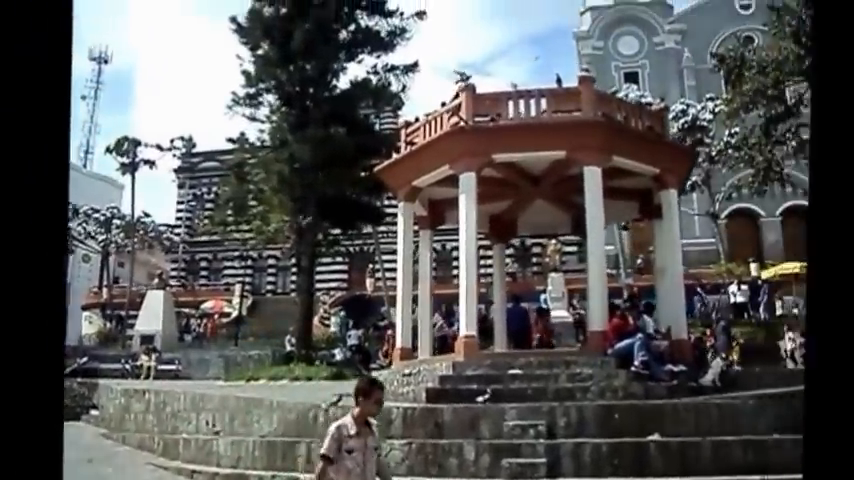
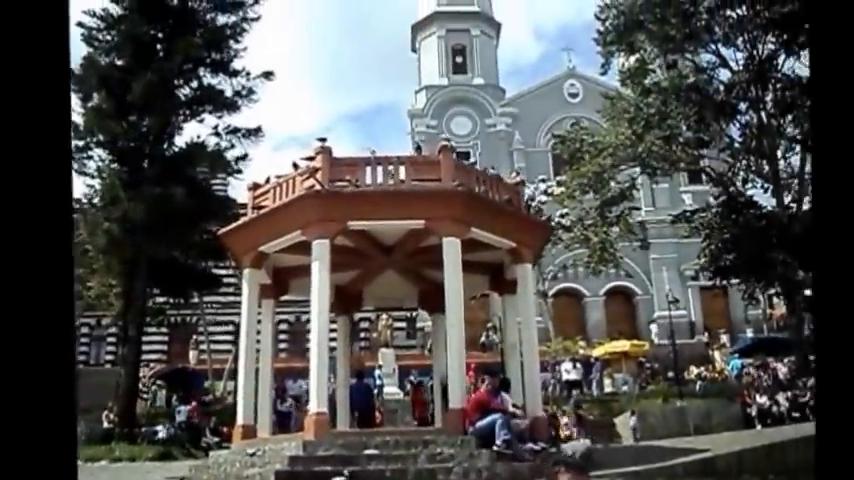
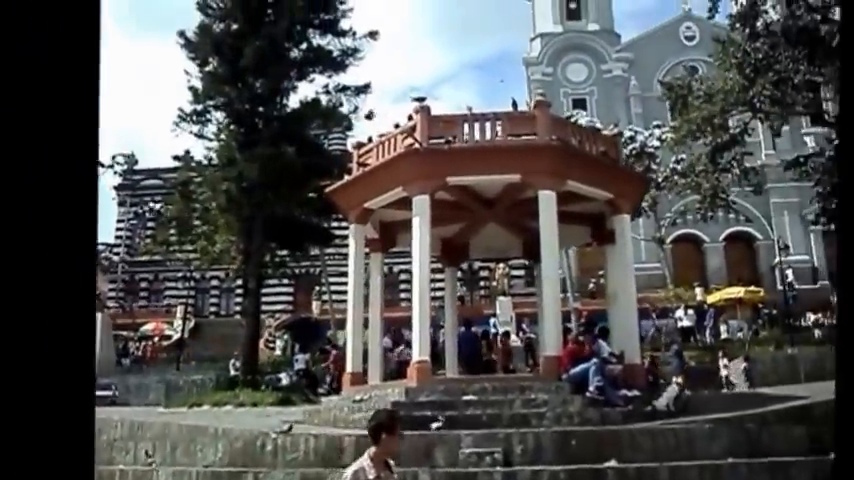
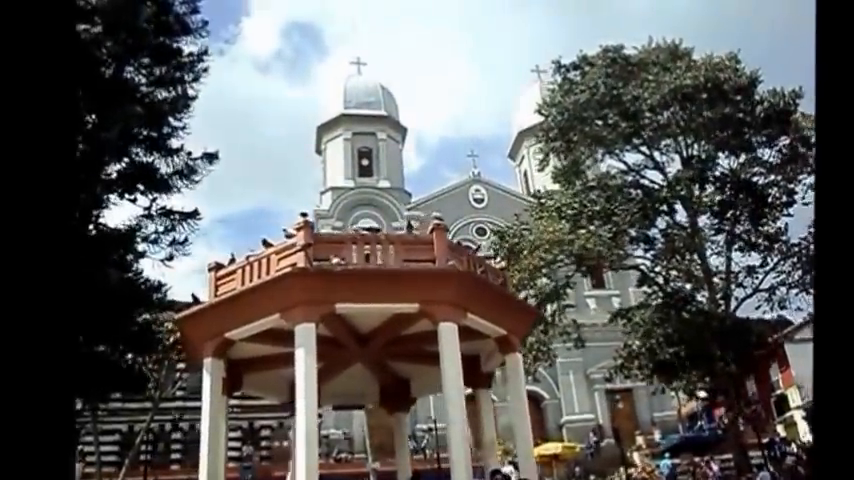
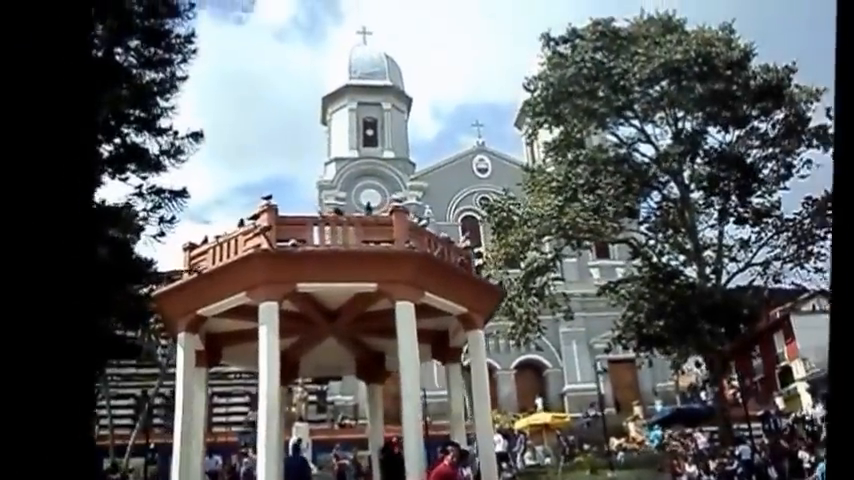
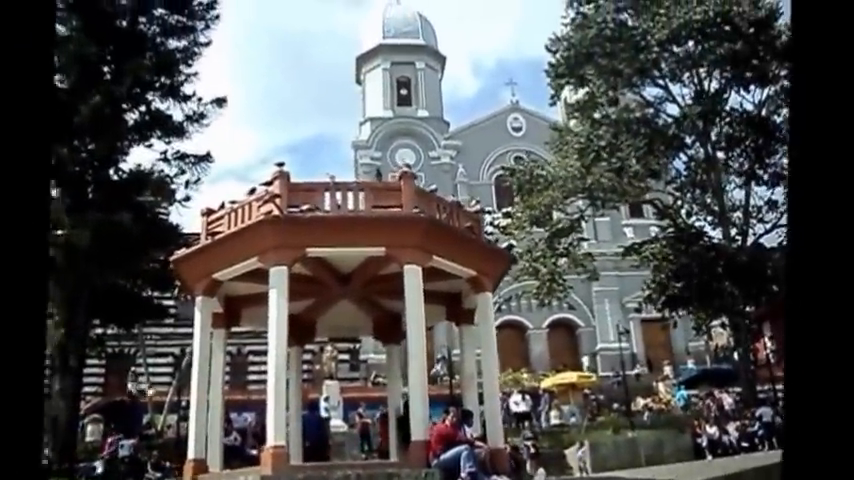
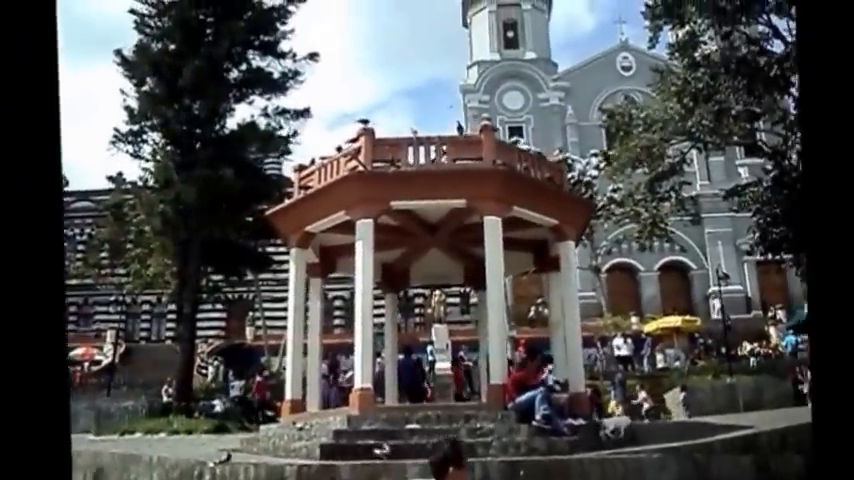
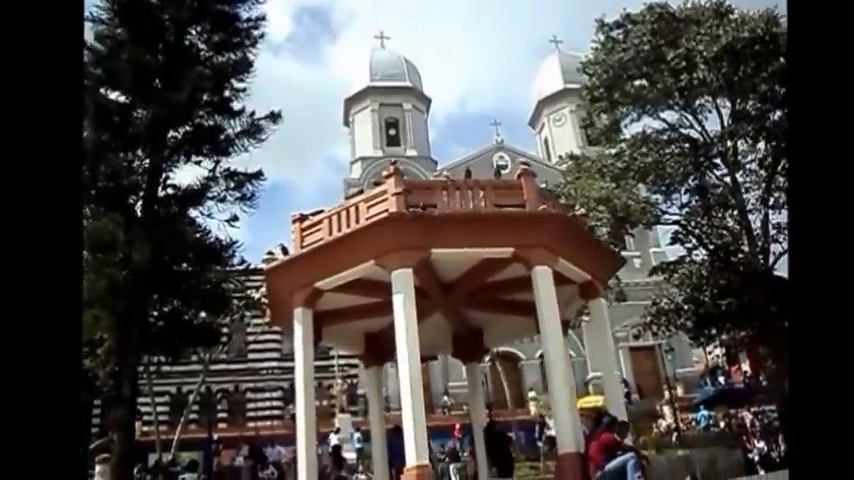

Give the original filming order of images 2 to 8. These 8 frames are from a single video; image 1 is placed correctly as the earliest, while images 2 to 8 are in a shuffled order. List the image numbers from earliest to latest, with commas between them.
3, 7, 2, 6, 5, 4, 8
